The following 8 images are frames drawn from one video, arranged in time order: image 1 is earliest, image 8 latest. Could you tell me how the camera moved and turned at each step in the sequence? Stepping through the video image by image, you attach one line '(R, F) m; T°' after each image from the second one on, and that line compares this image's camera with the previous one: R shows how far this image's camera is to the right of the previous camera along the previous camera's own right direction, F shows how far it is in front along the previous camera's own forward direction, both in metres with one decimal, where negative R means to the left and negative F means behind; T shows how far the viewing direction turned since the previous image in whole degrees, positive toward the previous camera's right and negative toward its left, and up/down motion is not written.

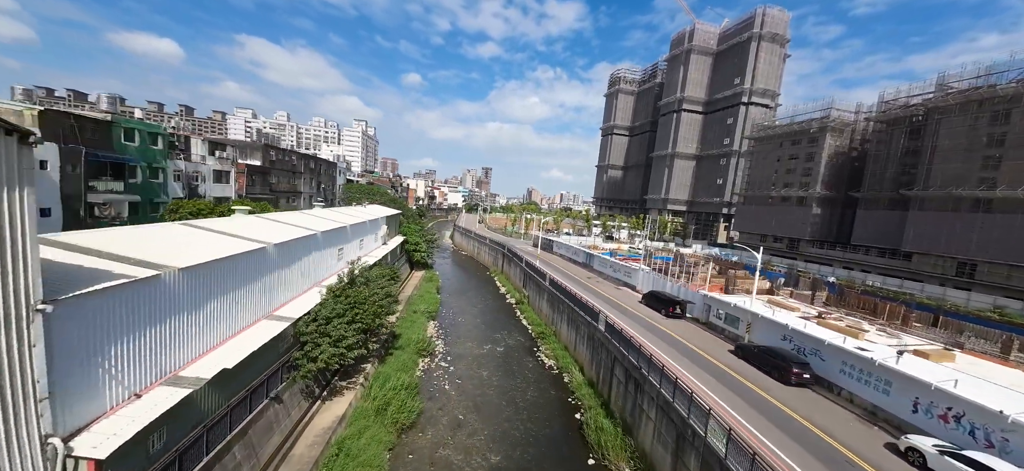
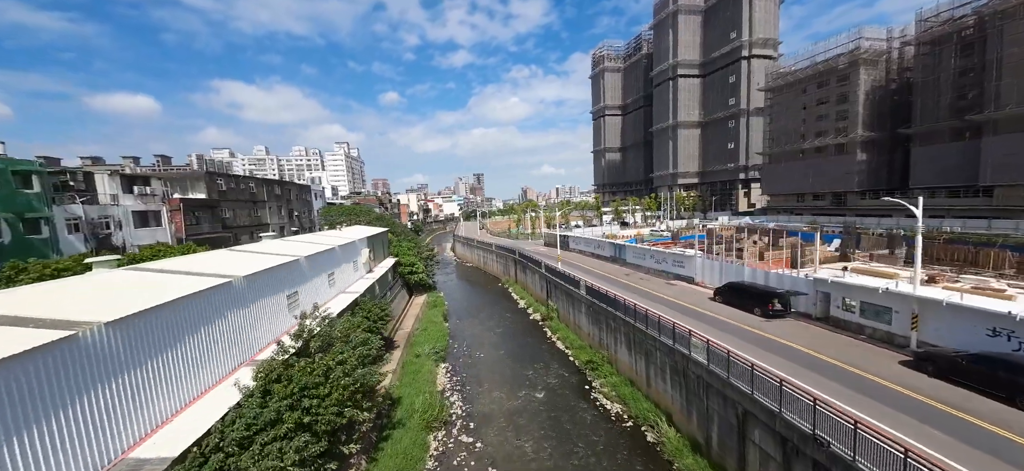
(-1.0, +8.0) m; 0°
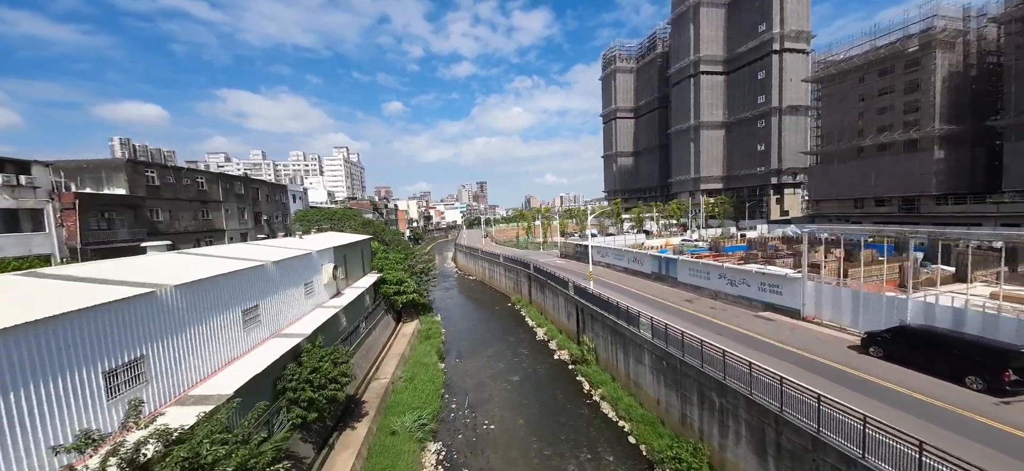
(-1.1, +8.5) m; 0°
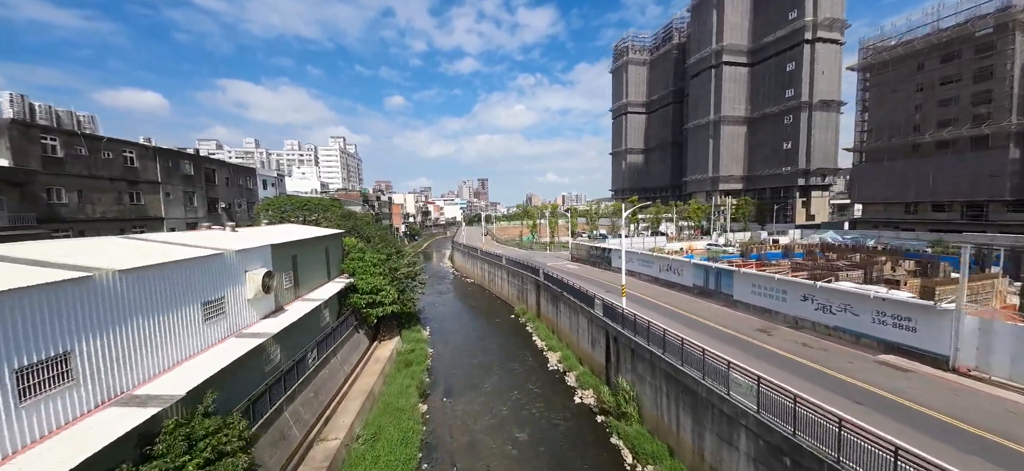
(-0.5, +6.5) m; 0°
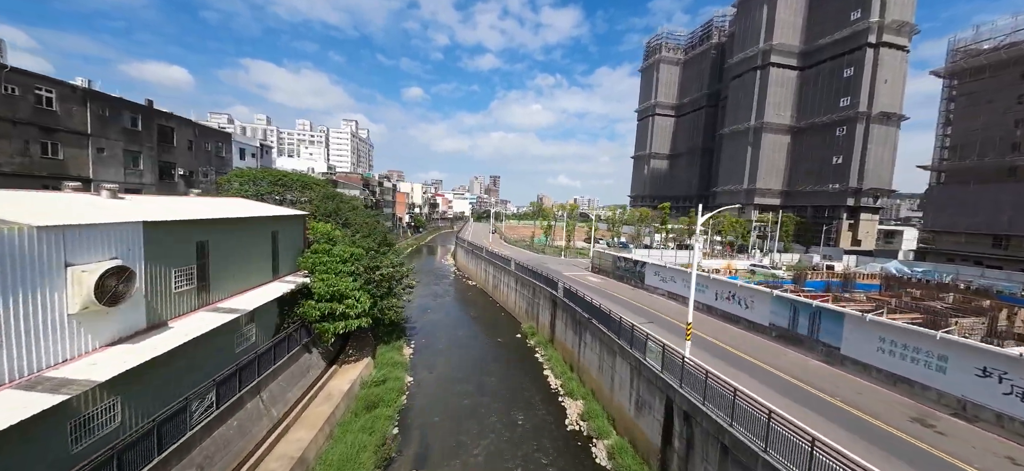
(-0.5, +6.3) m; -1°
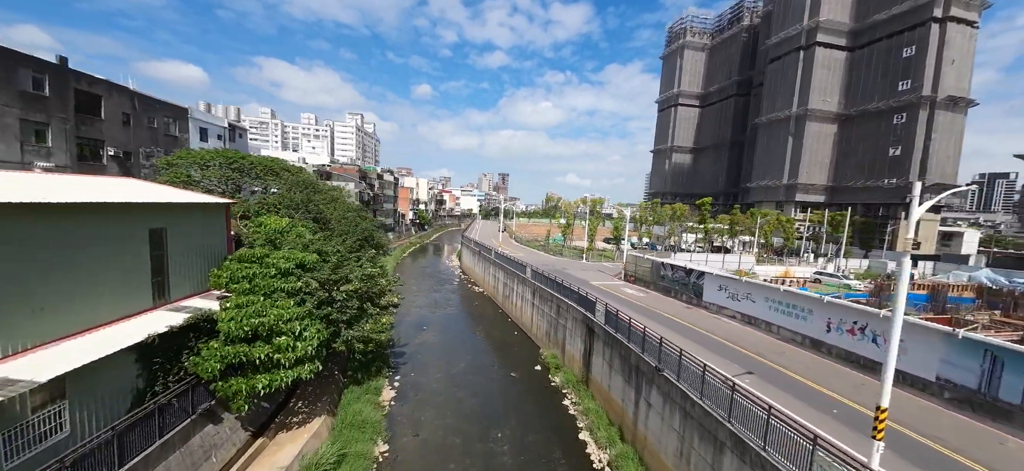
(-0.5, +6.3) m; -1°
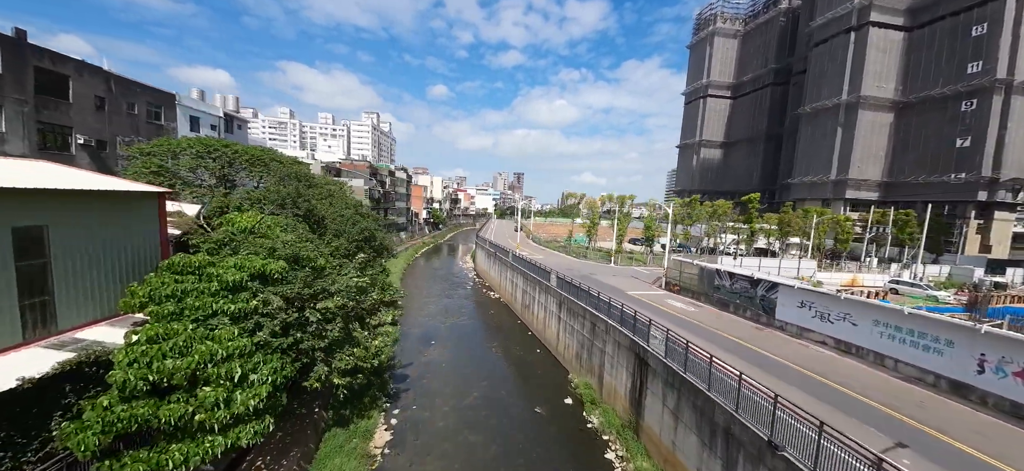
(-0.4, +3.7) m; -2°
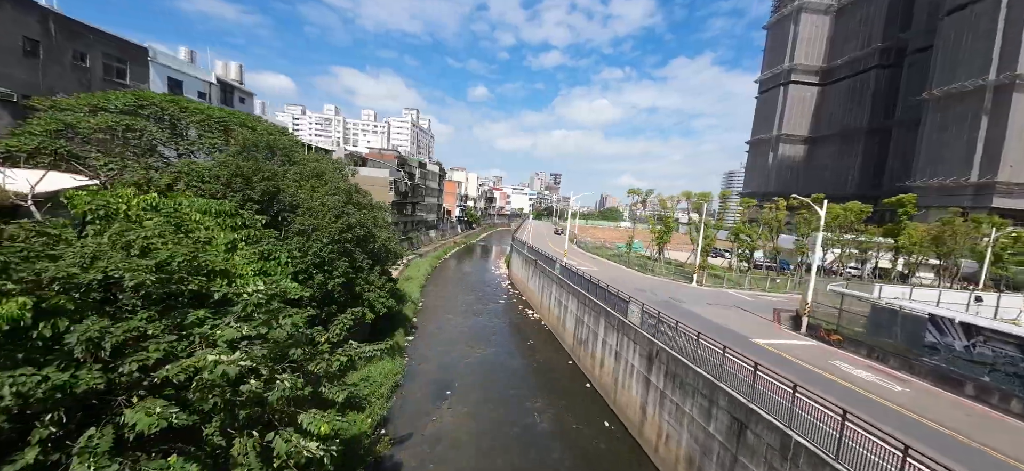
(-0.9, +7.0) m; -5°
